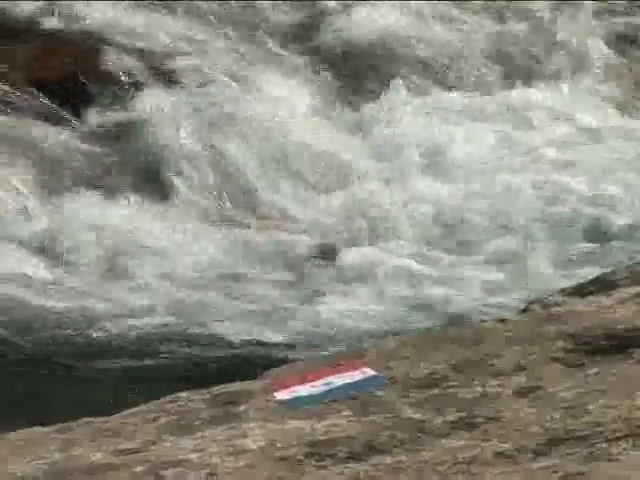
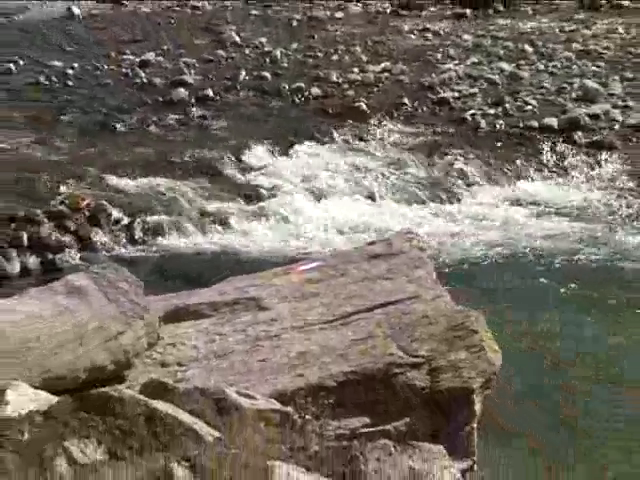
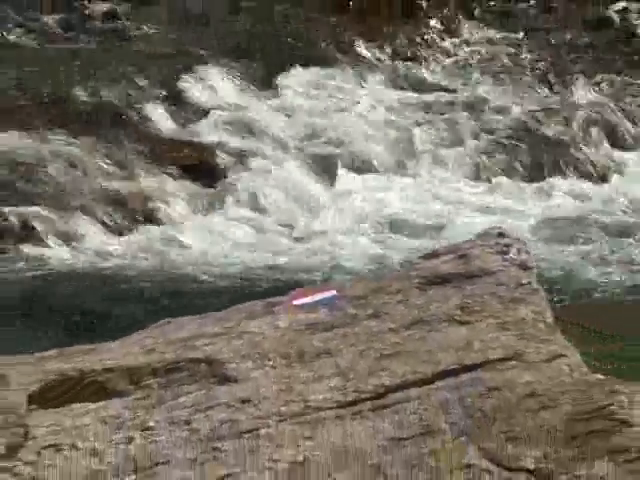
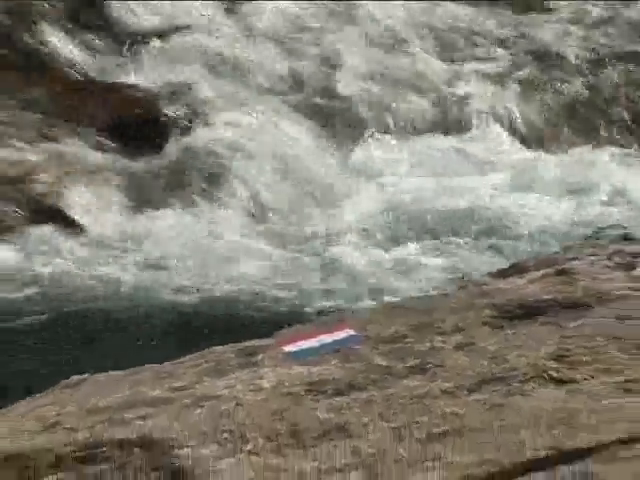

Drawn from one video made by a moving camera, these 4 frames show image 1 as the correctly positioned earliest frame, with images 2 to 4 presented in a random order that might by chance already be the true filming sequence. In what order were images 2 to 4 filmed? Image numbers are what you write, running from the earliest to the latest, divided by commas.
4, 3, 2
